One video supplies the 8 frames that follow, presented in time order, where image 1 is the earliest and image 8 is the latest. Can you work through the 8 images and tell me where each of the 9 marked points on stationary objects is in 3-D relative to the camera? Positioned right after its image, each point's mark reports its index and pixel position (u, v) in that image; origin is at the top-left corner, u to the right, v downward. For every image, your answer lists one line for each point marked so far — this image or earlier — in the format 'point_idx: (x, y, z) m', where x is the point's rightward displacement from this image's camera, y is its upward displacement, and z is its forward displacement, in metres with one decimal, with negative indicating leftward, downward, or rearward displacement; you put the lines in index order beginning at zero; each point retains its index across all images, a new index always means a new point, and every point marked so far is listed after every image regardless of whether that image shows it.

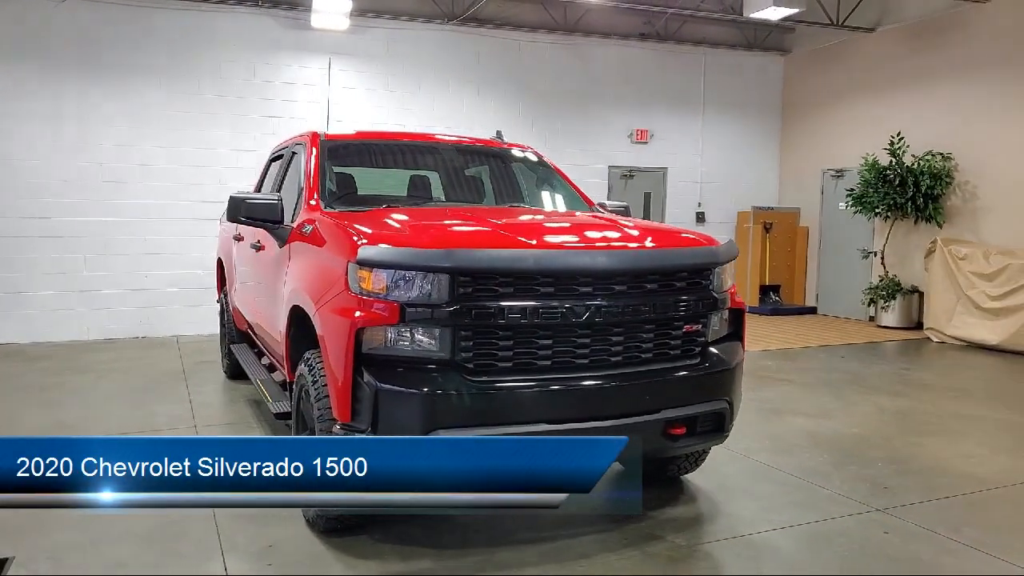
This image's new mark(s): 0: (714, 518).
0: (+0.9, -1.0, +3.2) m
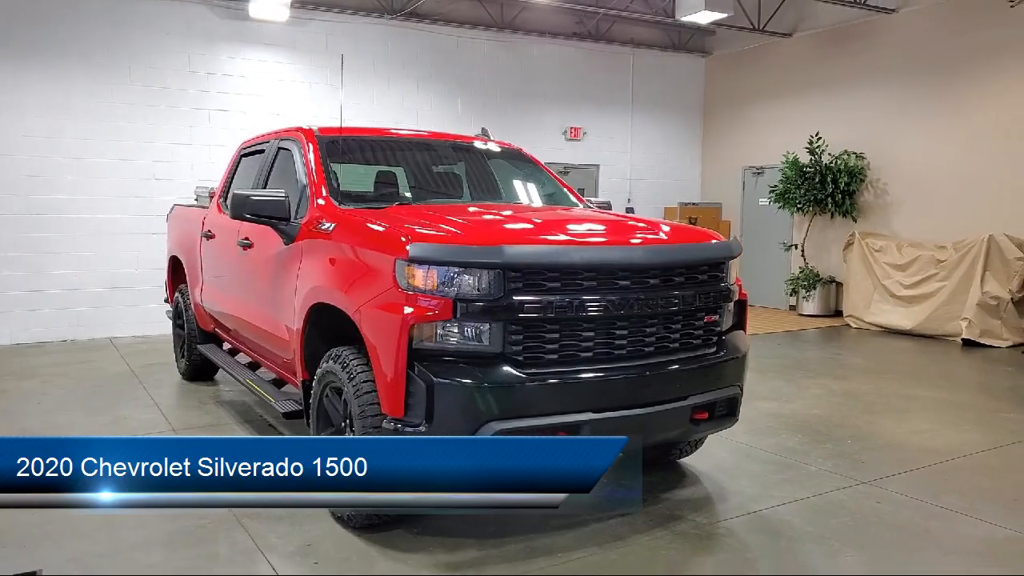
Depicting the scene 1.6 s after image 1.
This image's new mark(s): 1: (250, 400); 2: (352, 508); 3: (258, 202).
0: (+1.0, -0.9, +3.4) m
1: (-1.8, -0.8, +5.4) m
2: (-0.6, -0.9, +3.0) m
3: (-1.2, +0.4, +3.5) m
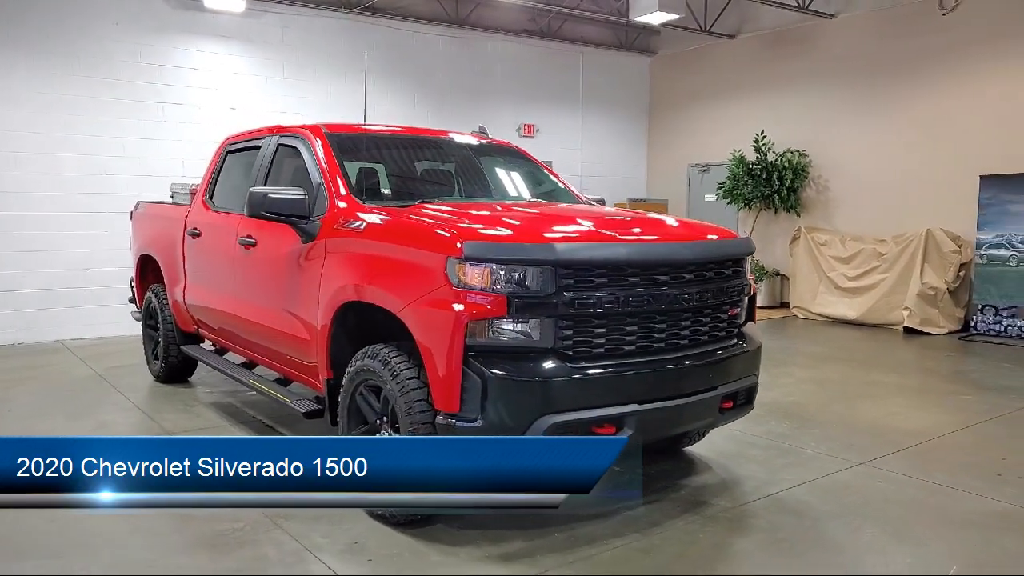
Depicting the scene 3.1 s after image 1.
0: (+1.1, -0.9, +3.6) m
1: (-1.9, -0.8, +5.3) m
2: (-0.5, -0.9, +3.0) m
3: (-1.1, +0.4, +3.5) m
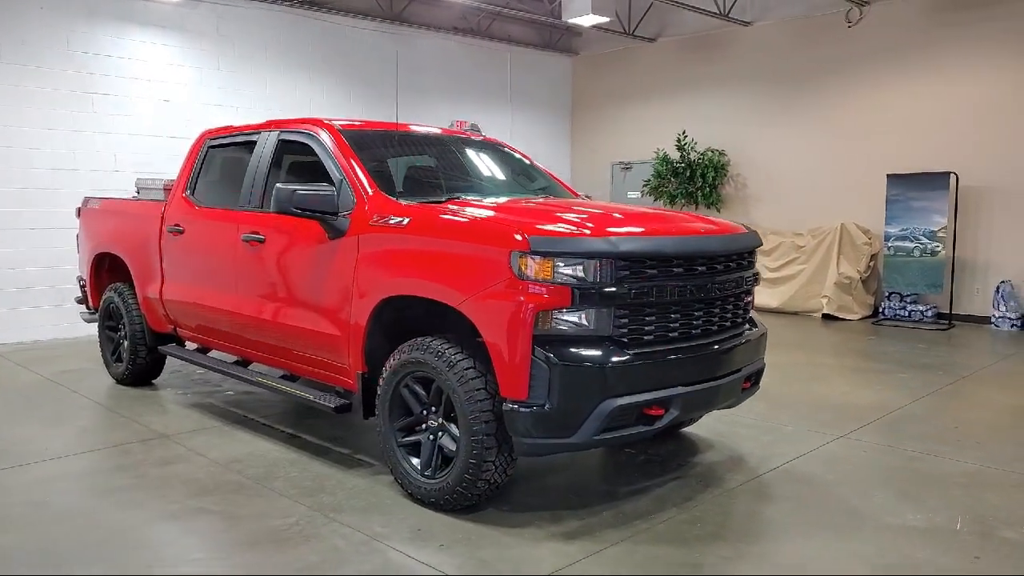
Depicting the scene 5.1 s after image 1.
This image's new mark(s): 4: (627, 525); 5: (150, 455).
0: (+1.2, -0.9, +3.9) m
1: (-2.0, -0.8, +5.1) m
2: (-0.3, -0.9, +3.1) m
3: (-0.9, +0.4, +3.5) m
4: (+0.5, -0.9, +3.0) m
5: (-1.9, -0.9, +3.9) m
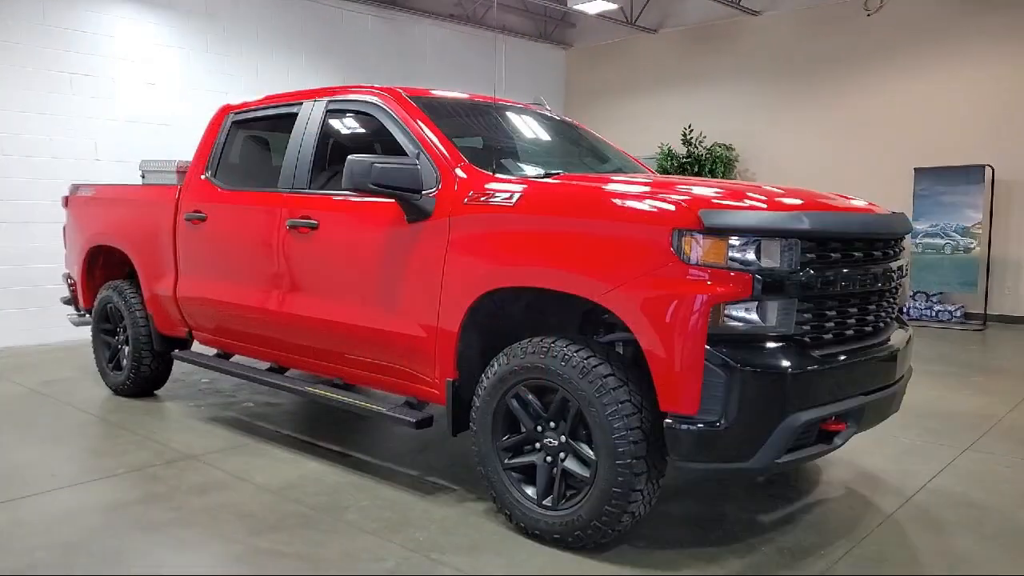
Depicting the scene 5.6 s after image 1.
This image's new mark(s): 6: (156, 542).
0: (+1.6, -0.8, +3.4) m
1: (-1.6, -0.8, +4.5) m
2: (+0.2, -0.8, +2.5) m
3: (-0.5, +0.5, +2.9) m
4: (+0.9, -0.9, +2.5) m
5: (-1.4, -0.8, +3.3) m
6: (-1.3, -0.9, +2.7) m
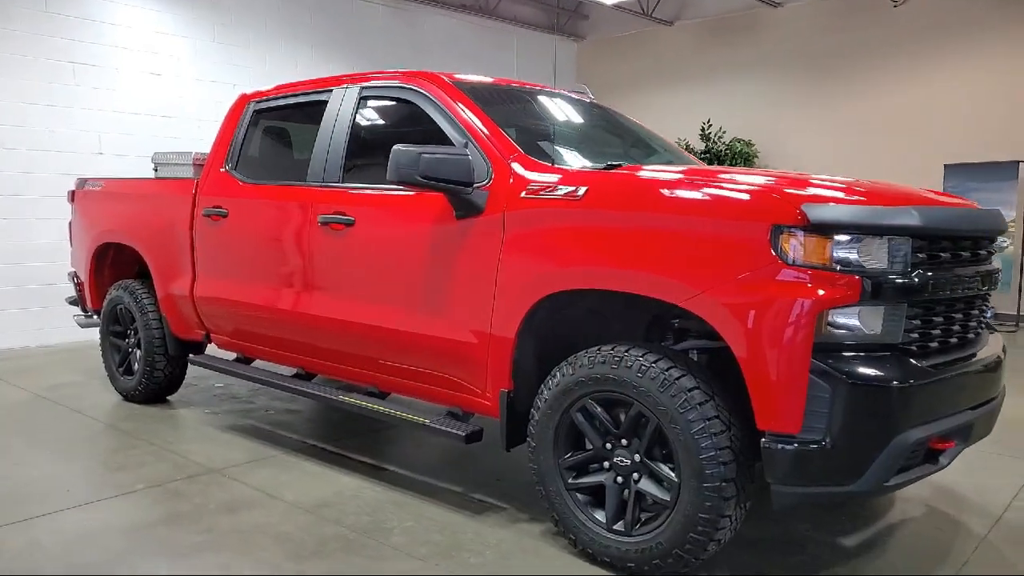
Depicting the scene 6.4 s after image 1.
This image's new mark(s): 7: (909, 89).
0: (+1.8, -0.8, +3.2) m
1: (-1.4, -0.8, +4.2) m
2: (+0.4, -0.8, +2.3) m
3: (-0.3, +0.4, +2.6) m
4: (+1.2, -0.9, +2.3) m
5: (-1.2, -0.8, +3.0) m
6: (-1.0, -0.9, +2.4) m
7: (+5.1, +2.5, +9.6) m
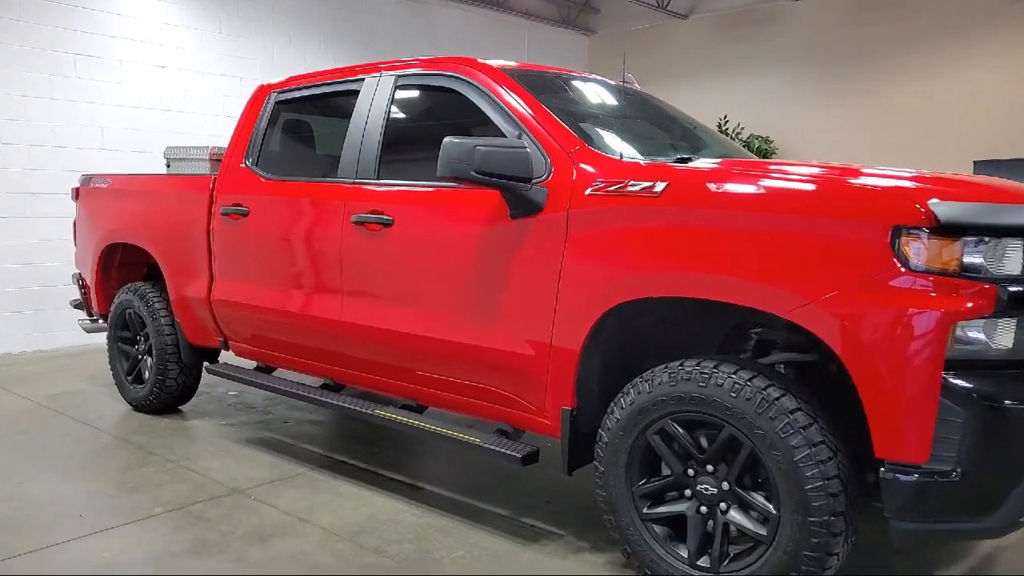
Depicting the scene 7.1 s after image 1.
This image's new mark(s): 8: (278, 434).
0: (+2.0, -0.9, +2.9) m
1: (-1.2, -0.8, +4.0) m
2: (+0.6, -0.9, +2.0) m
3: (-0.1, +0.4, +2.4) m
4: (+1.4, -0.9, +2.0) m
5: (-1.0, -0.9, +2.8) m
6: (-0.8, -0.9, +2.2) m
7: (+5.2, +2.5, +9.4) m
8: (-1.3, -0.8, +4.0) m
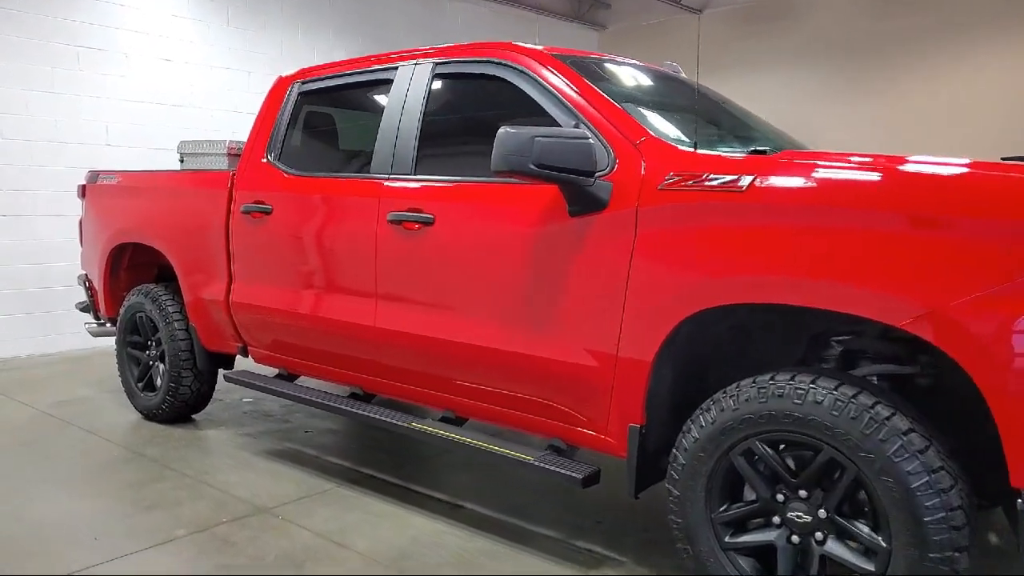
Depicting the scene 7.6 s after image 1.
0: (+2.2, -0.9, +2.7) m
1: (-1.1, -0.8, +3.8) m
2: (+0.8, -0.9, +1.8) m
3: (+0.1, +0.4, +2.2) m
4: (+1.5, -1.0, +1.8) m
5: (-0.8, -0.9, +2.5) m
6: (-0.7, -0.9, +1.9) m
7: (+5.4, +2.5, +9.2) m
8: (-1.1, -0.8, +3.8) m
